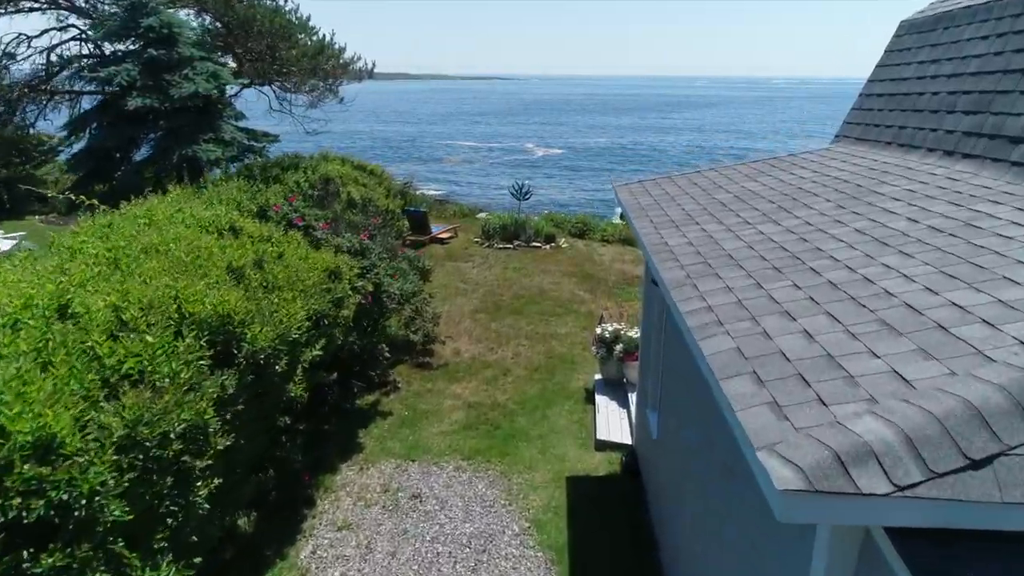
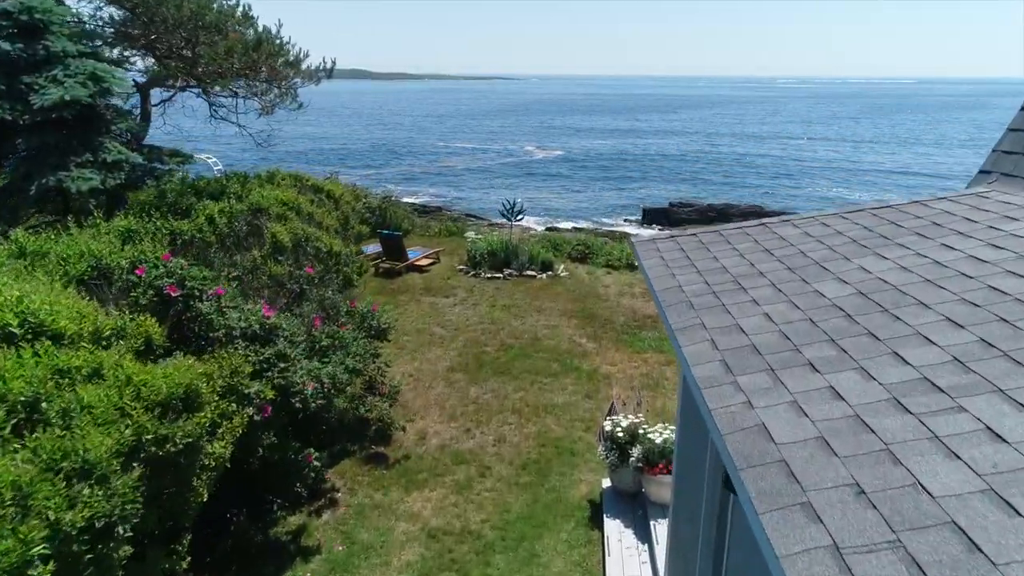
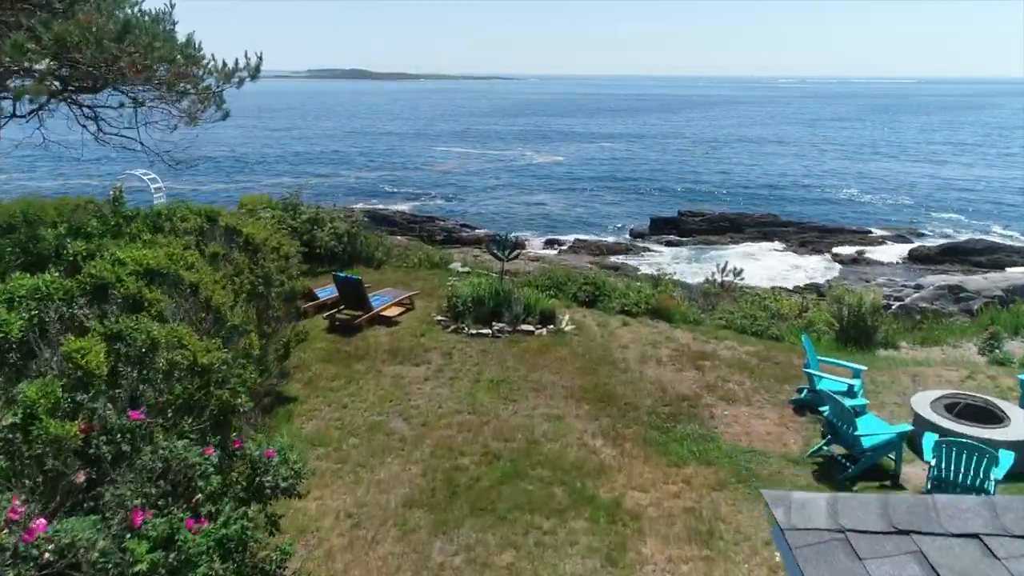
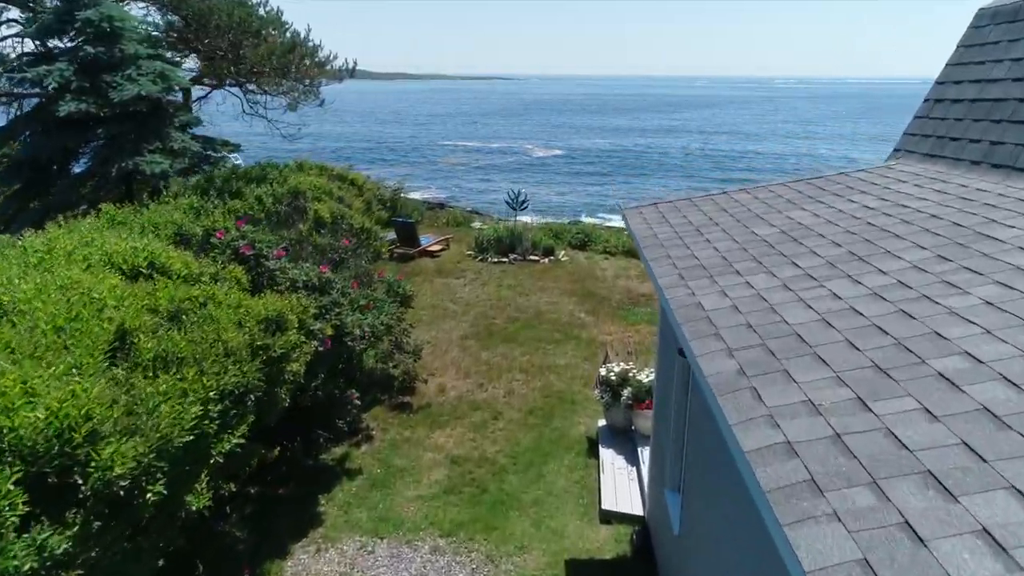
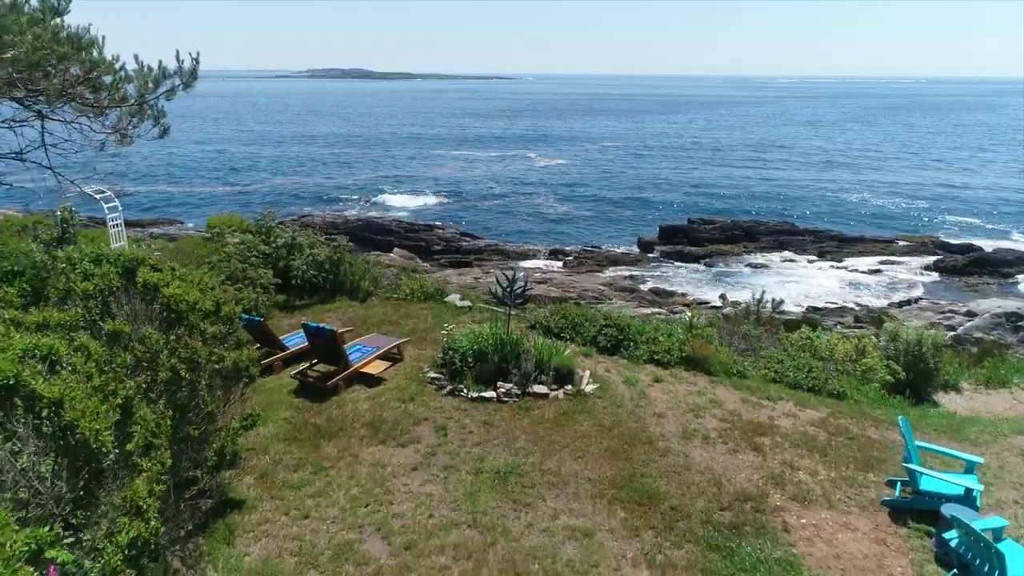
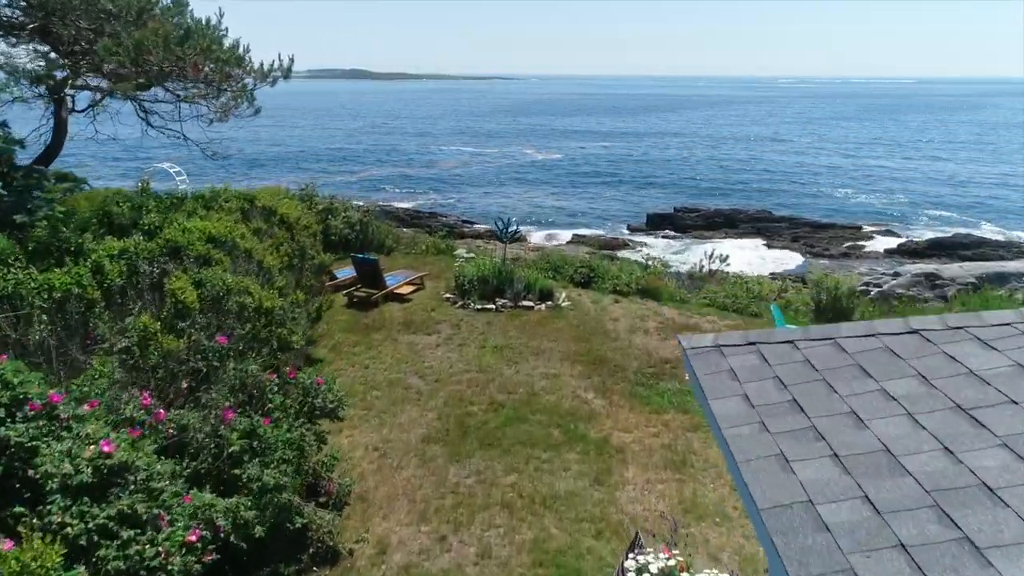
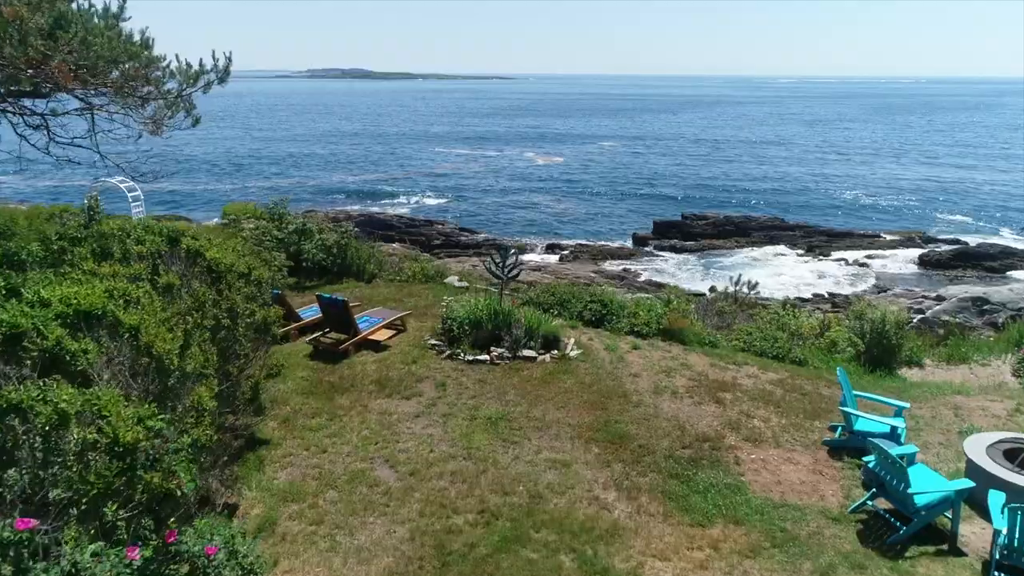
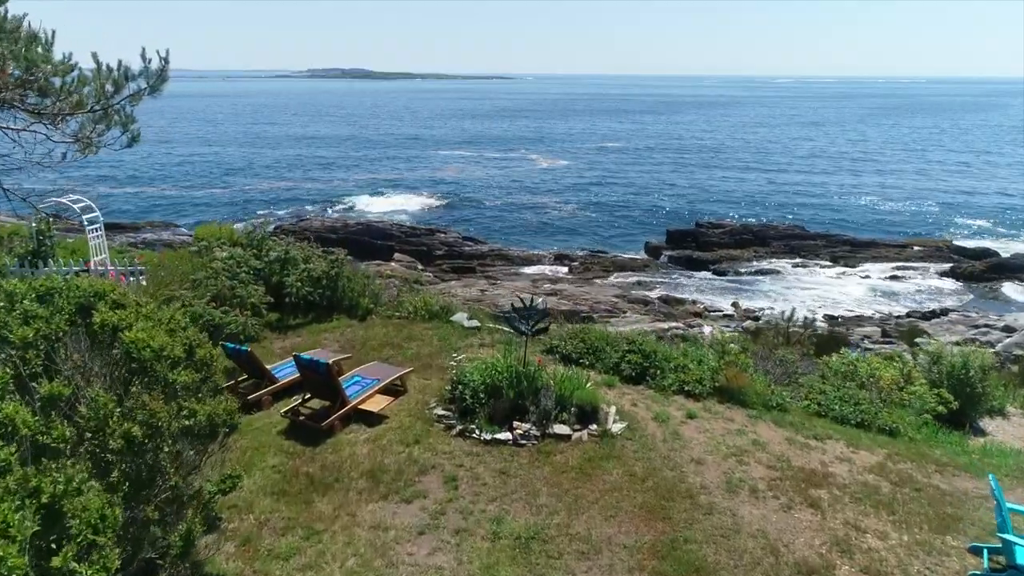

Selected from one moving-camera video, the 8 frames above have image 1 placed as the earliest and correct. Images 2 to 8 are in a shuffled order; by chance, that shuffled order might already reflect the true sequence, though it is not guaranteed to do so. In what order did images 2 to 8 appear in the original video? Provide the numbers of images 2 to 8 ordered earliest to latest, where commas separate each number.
4, 2, 6, 3, 7, 5, 8
